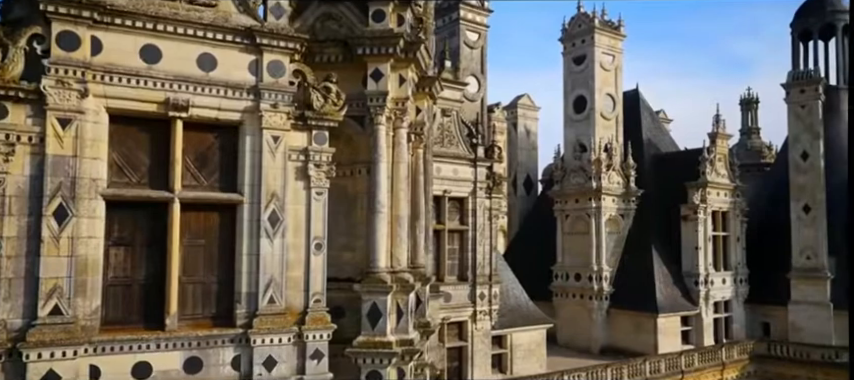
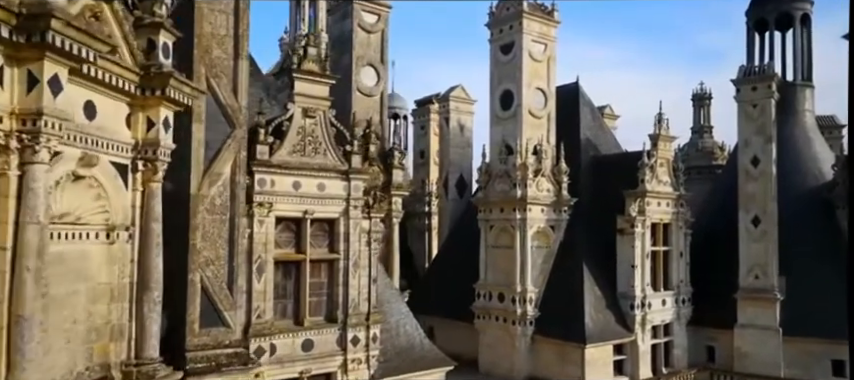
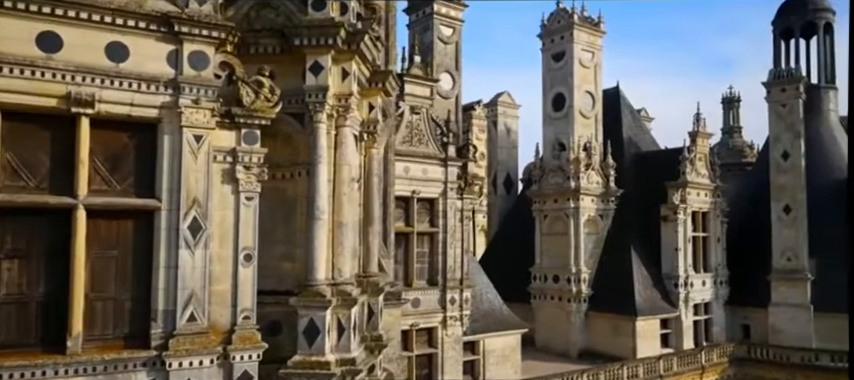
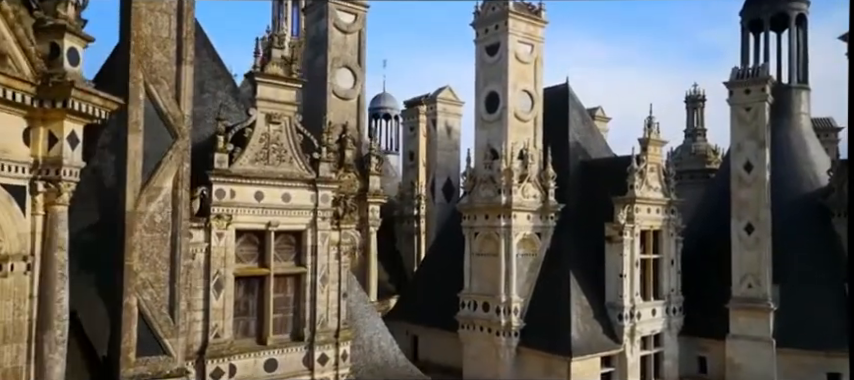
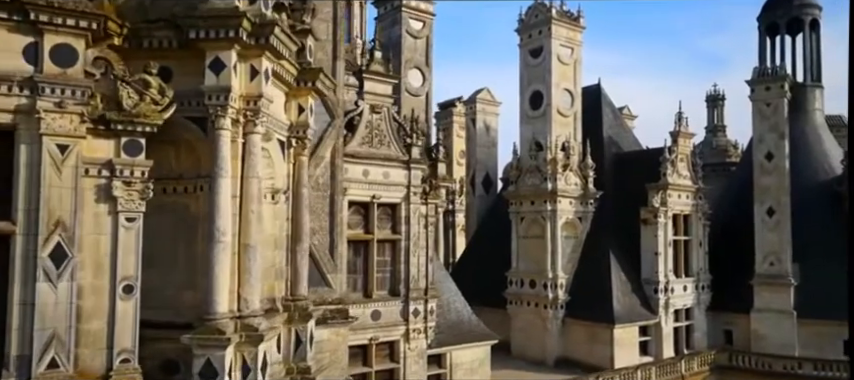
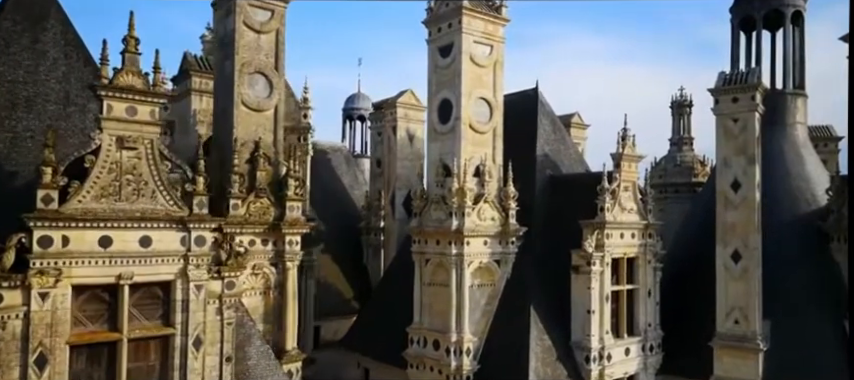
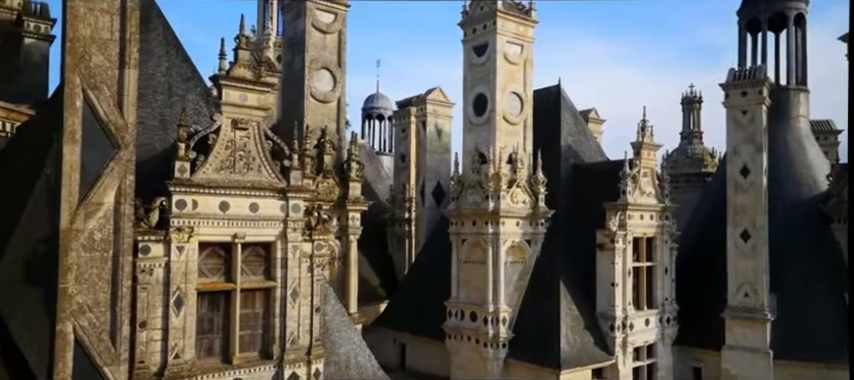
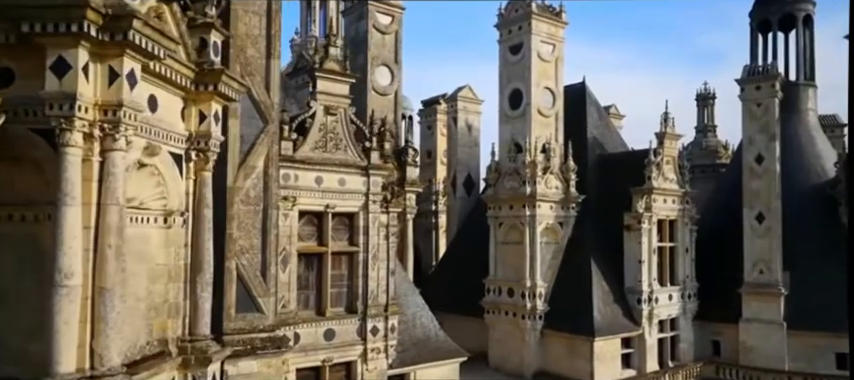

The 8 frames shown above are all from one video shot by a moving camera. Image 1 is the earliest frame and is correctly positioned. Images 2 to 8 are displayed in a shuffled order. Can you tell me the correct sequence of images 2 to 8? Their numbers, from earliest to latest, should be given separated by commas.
3, 5, 8, 2, 4, 7, 6
